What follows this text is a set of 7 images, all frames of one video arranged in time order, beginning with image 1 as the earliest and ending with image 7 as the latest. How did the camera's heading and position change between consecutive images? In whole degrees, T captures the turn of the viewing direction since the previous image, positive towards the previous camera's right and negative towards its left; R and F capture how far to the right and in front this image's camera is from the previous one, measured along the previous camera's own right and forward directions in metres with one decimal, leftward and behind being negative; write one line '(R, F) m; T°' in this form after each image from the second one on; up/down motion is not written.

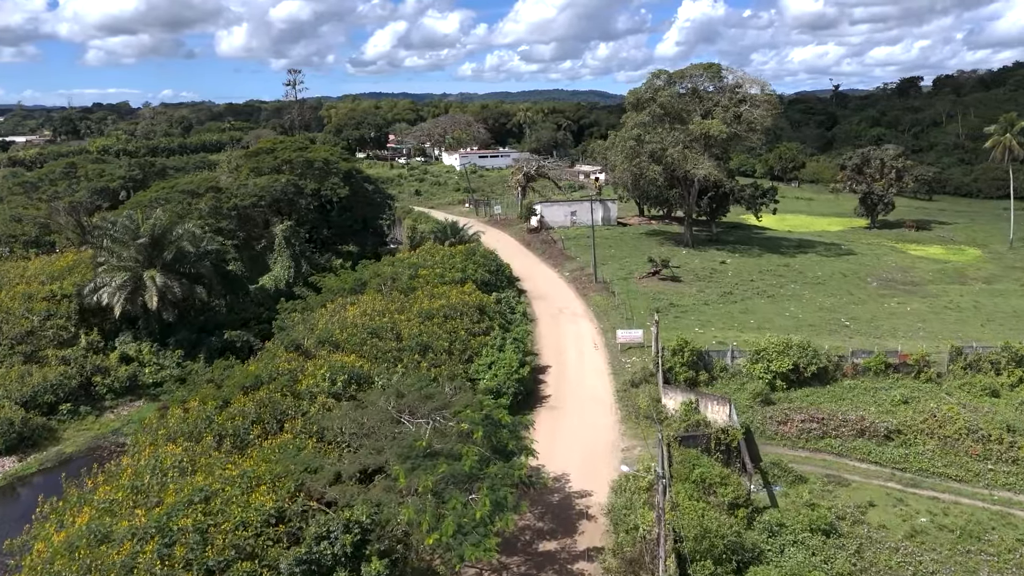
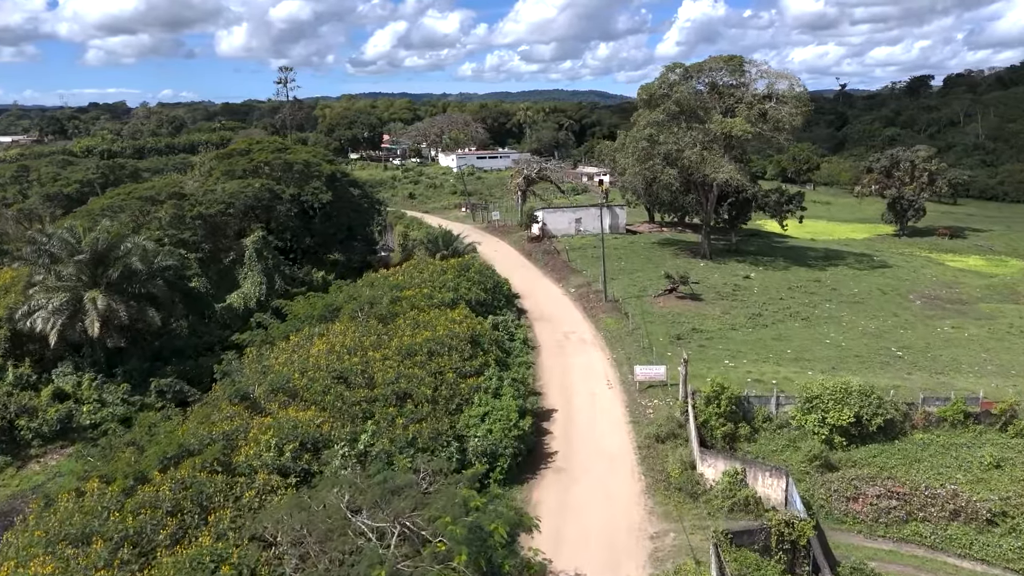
(0.0, +4.2) m; 0°
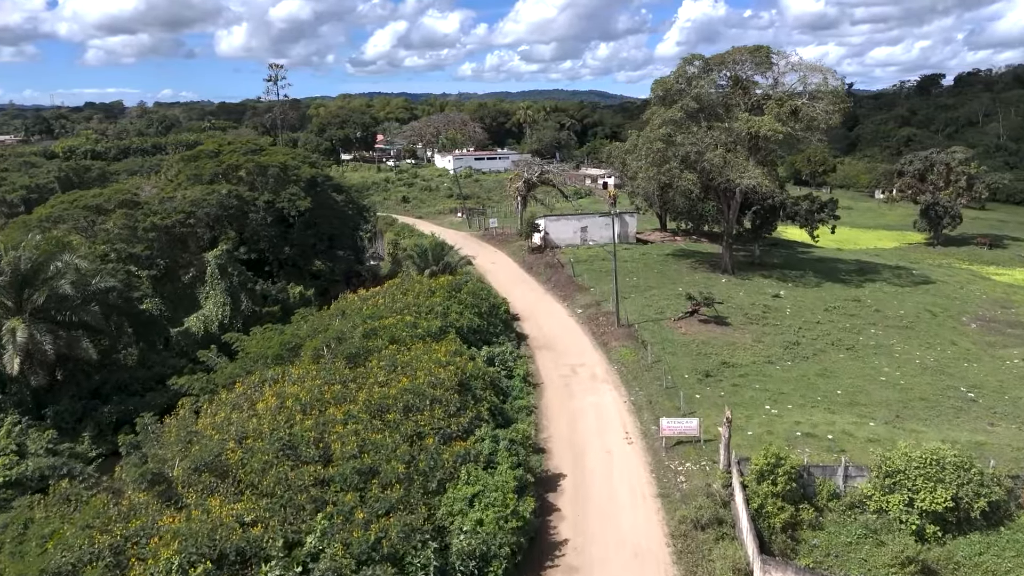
(+0.1, +4.2) m; 0°
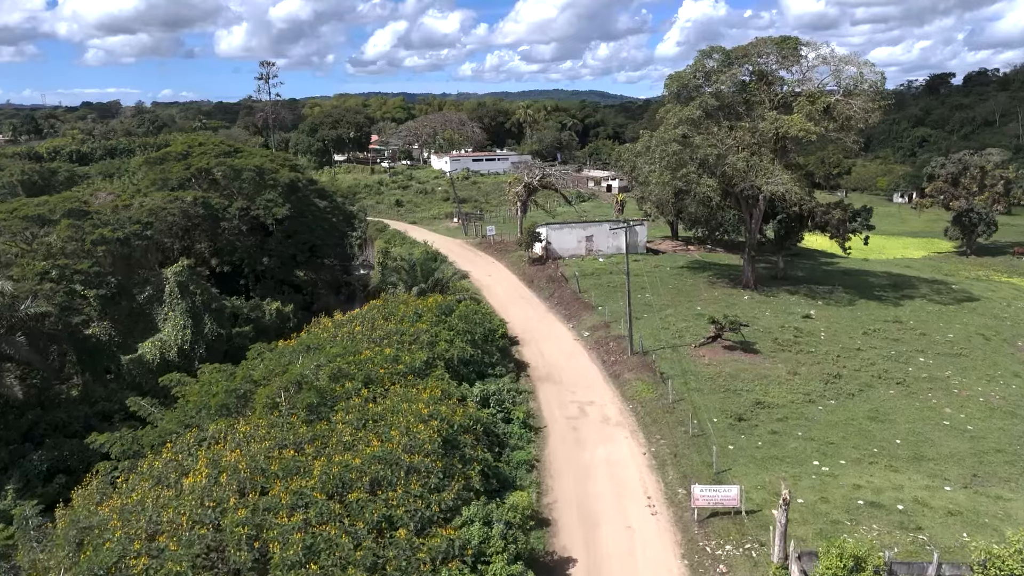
(+0.1, +3.5) m; 0°
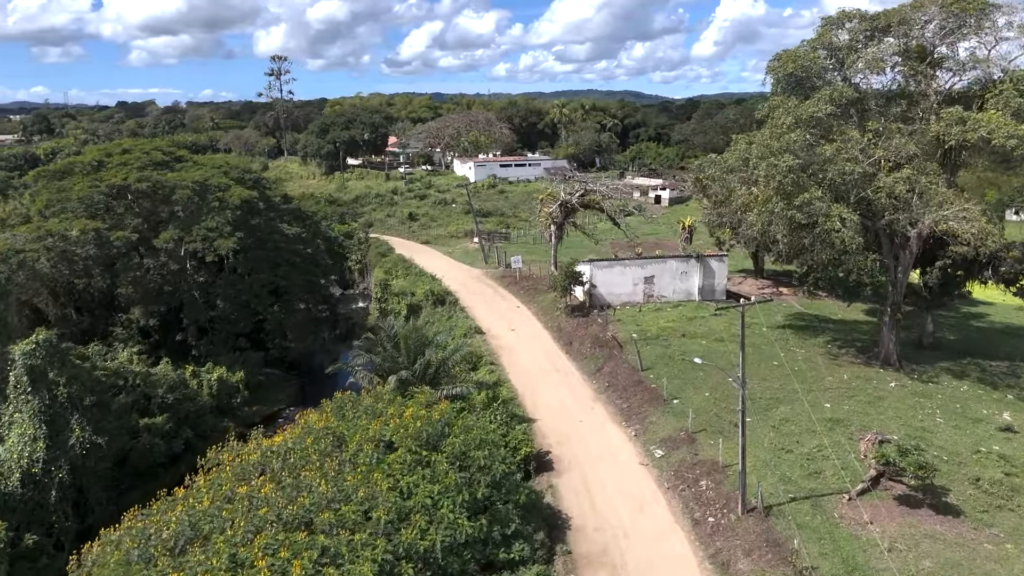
(0.0, +9.9) m; -3°
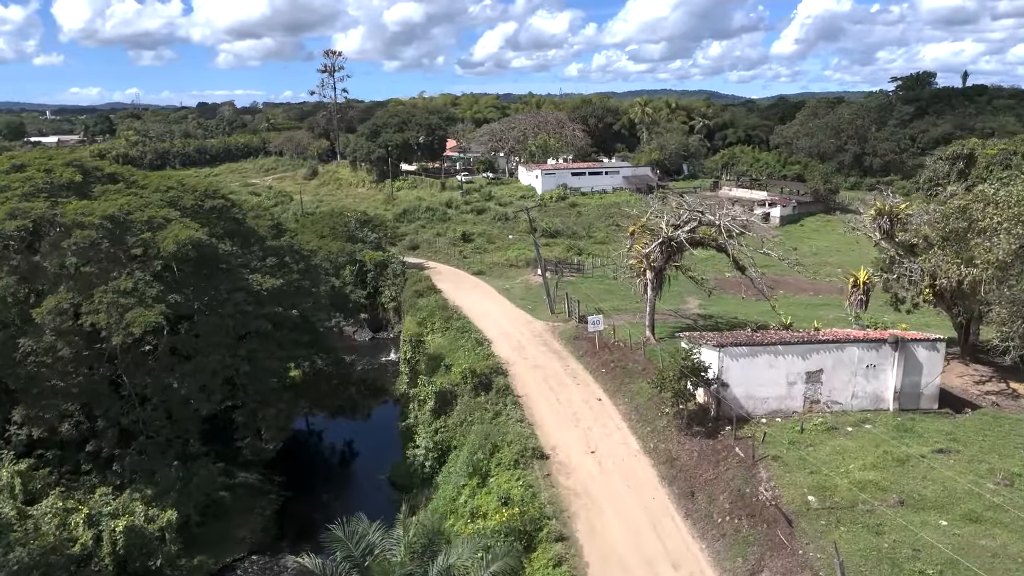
(-0.4, +9.9) m; -5°
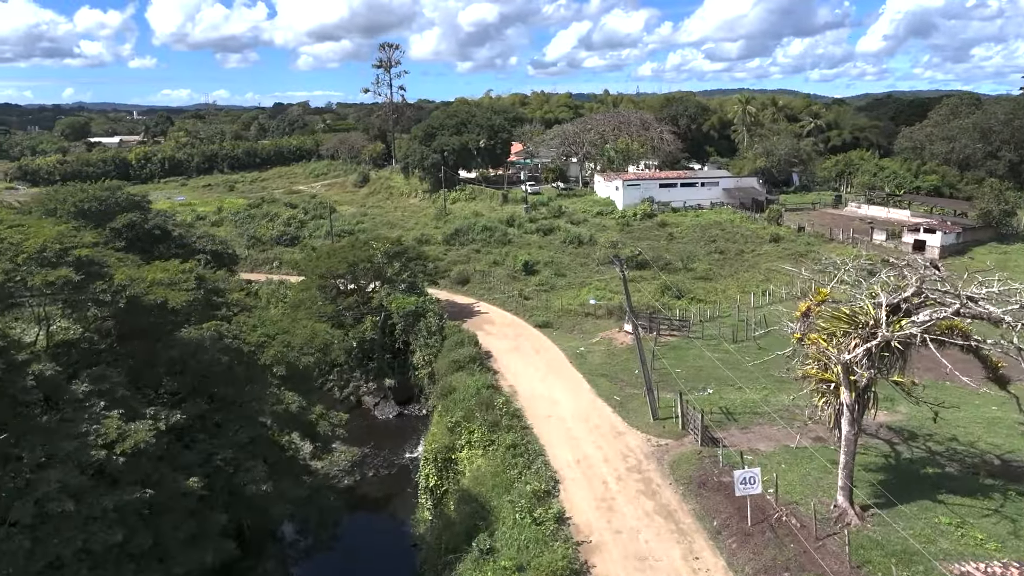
(-0.4, +9.9) m; -5°
